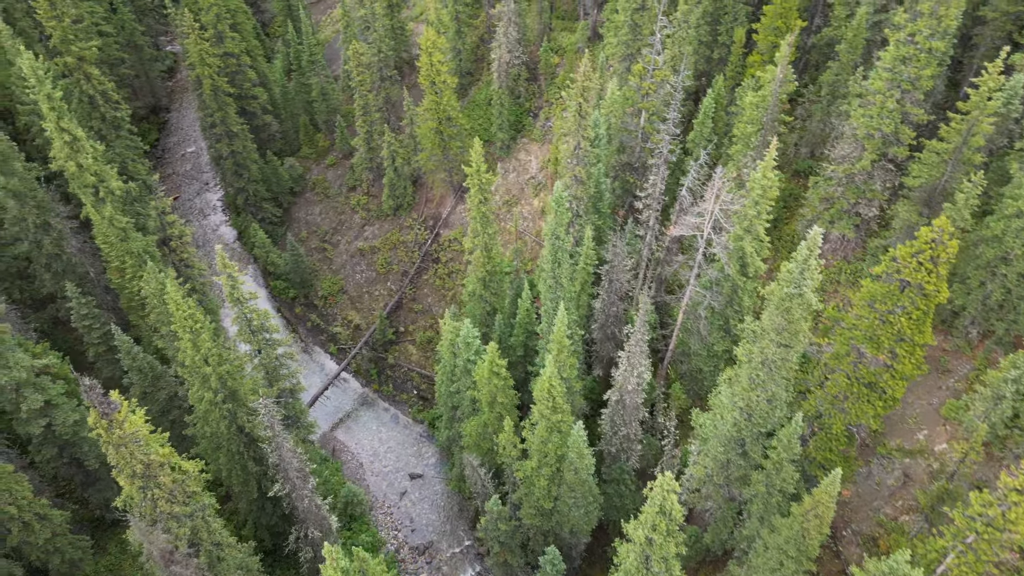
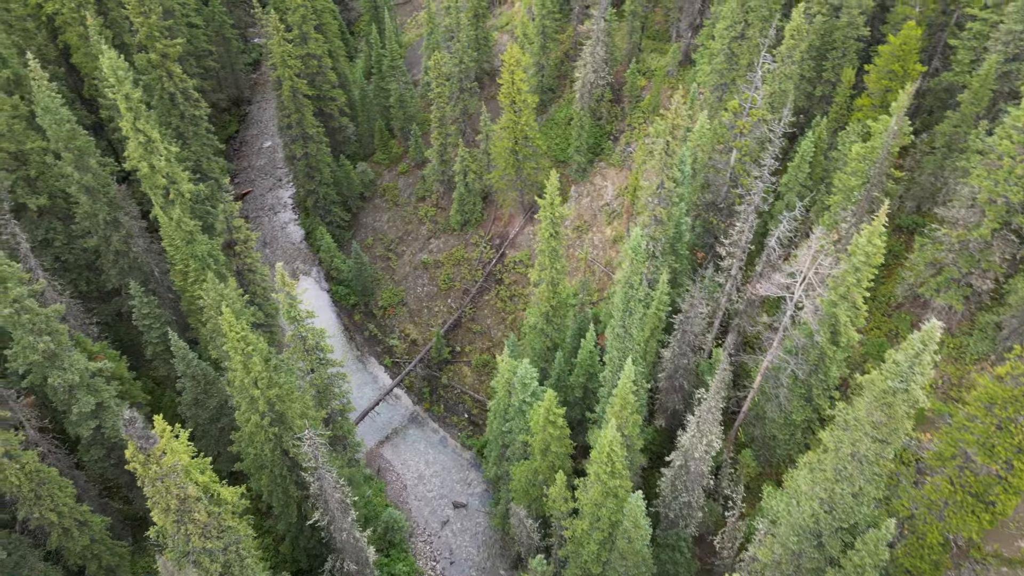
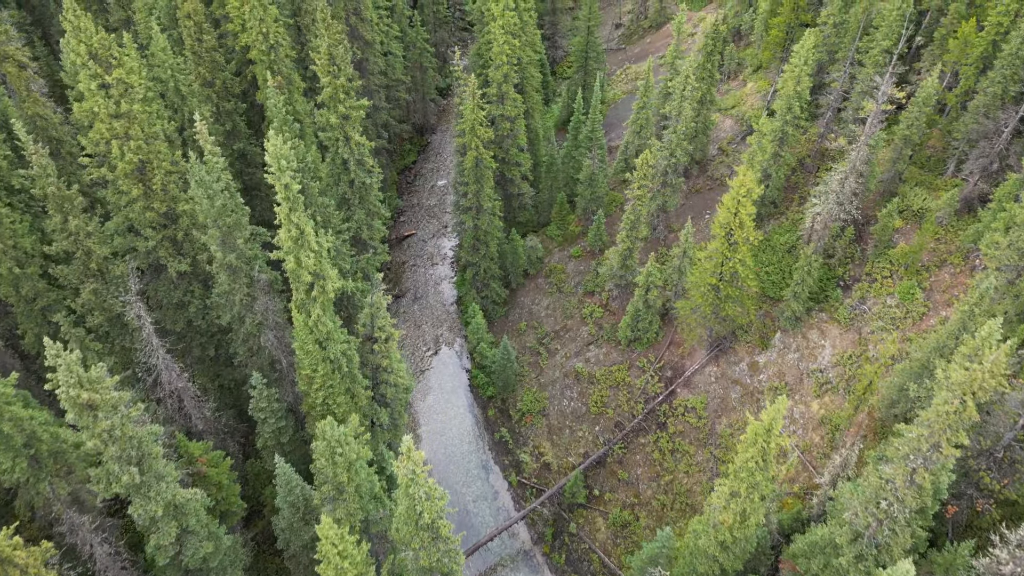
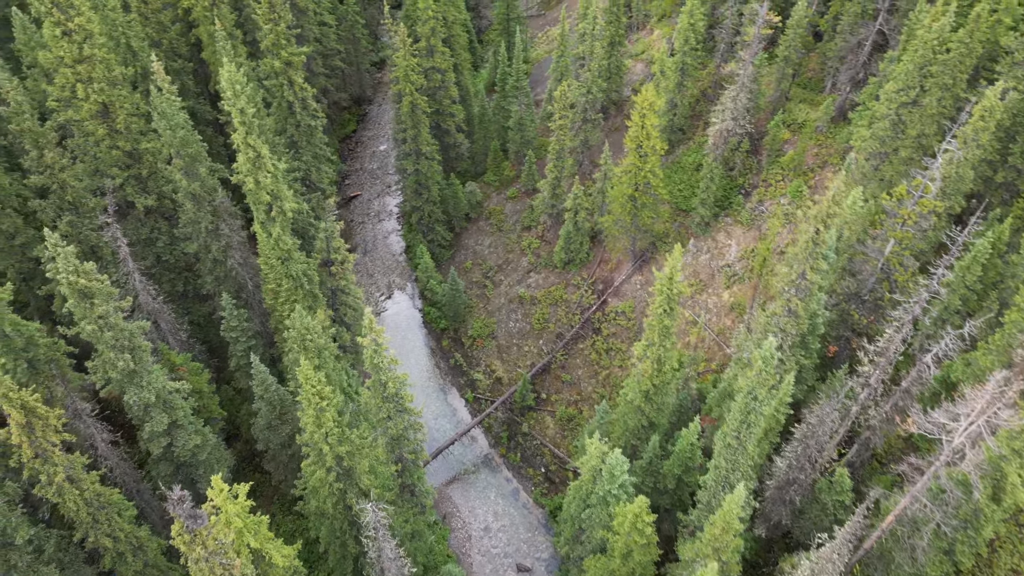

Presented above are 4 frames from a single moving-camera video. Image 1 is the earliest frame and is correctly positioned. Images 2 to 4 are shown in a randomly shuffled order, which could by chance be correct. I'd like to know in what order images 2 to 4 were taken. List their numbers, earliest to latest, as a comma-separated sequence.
2, 4, 3
